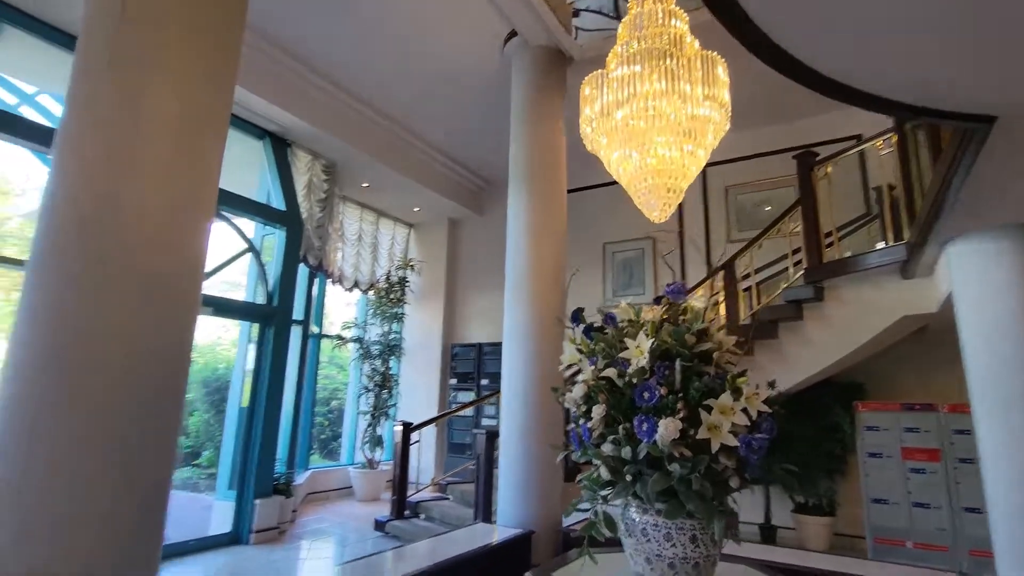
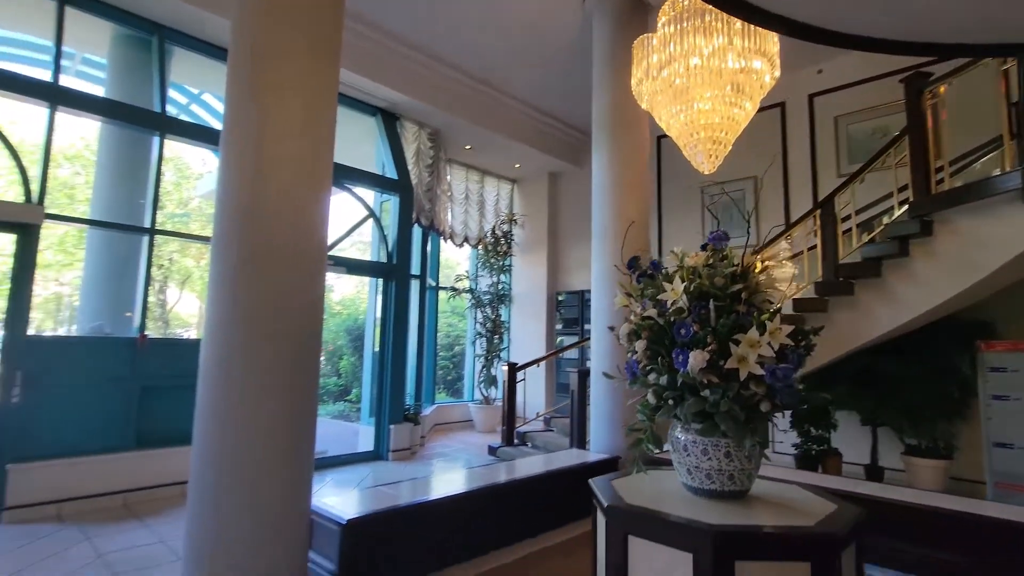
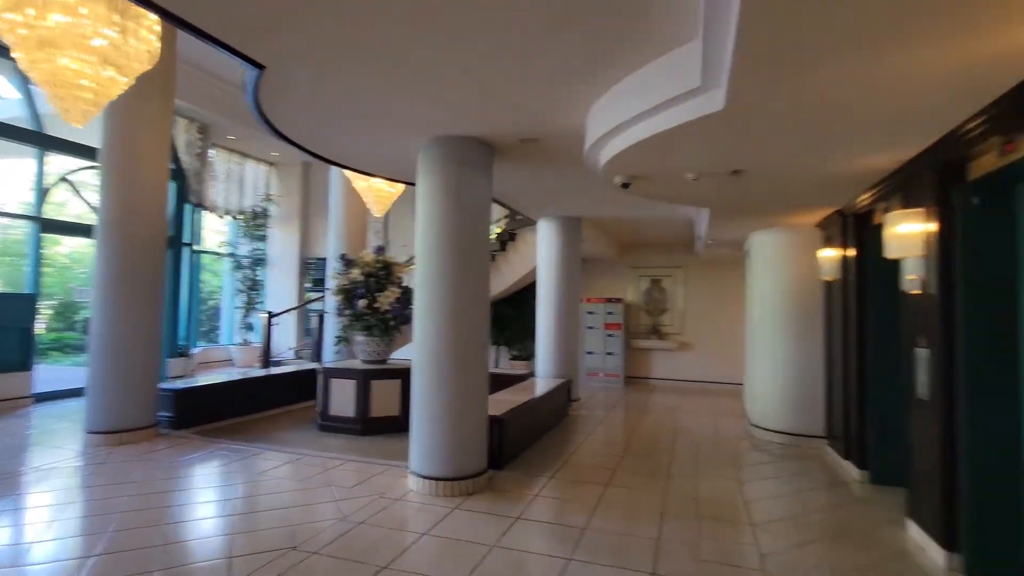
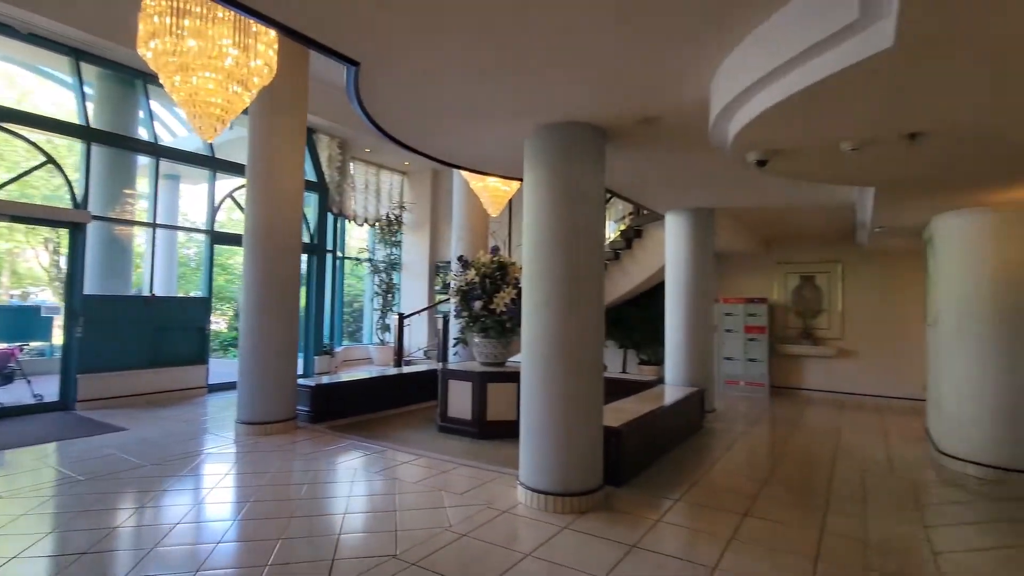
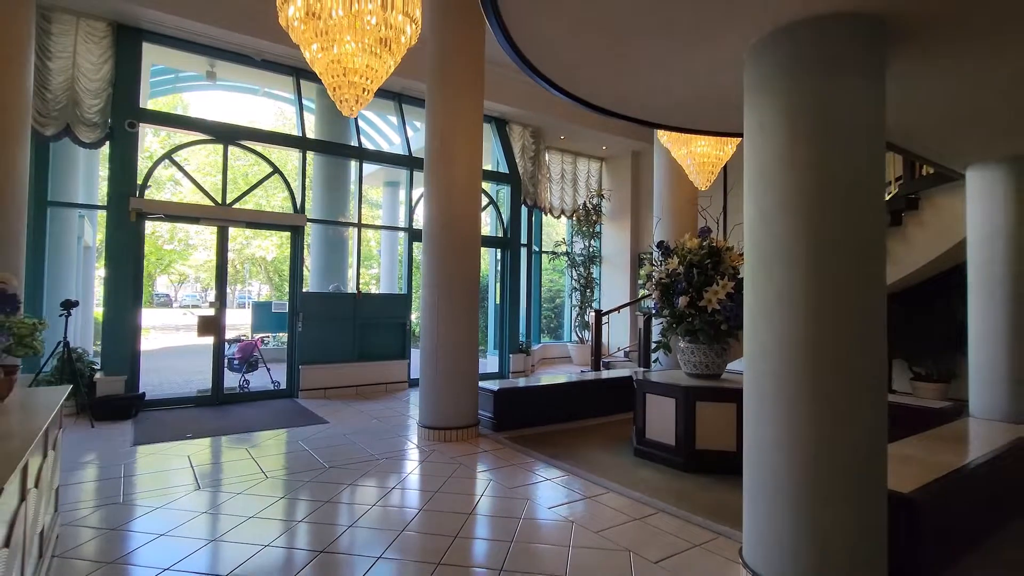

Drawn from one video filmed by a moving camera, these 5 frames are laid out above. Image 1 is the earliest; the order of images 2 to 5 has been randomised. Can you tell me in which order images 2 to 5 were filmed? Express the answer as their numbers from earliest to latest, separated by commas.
2, 5, 4, 3
